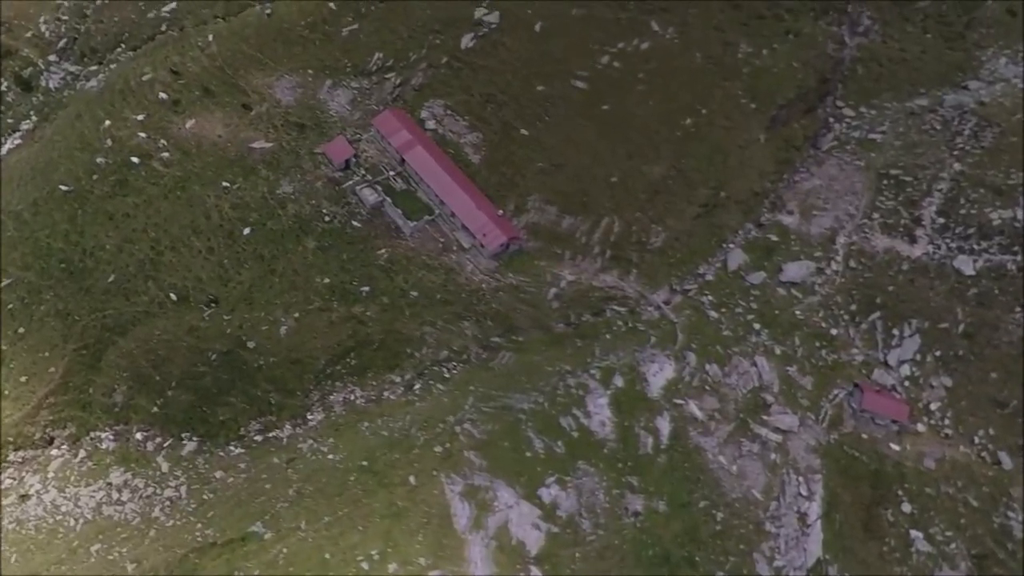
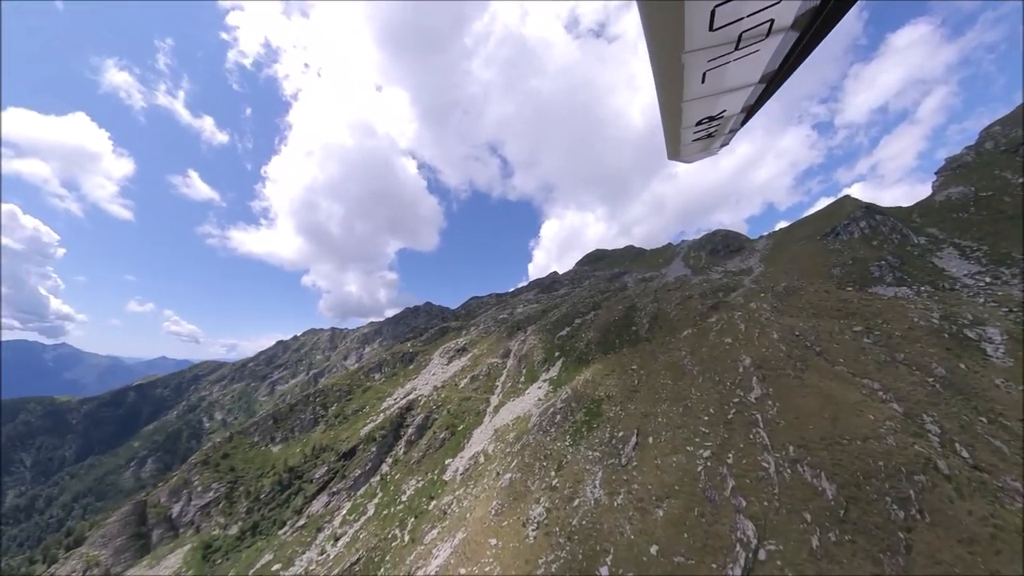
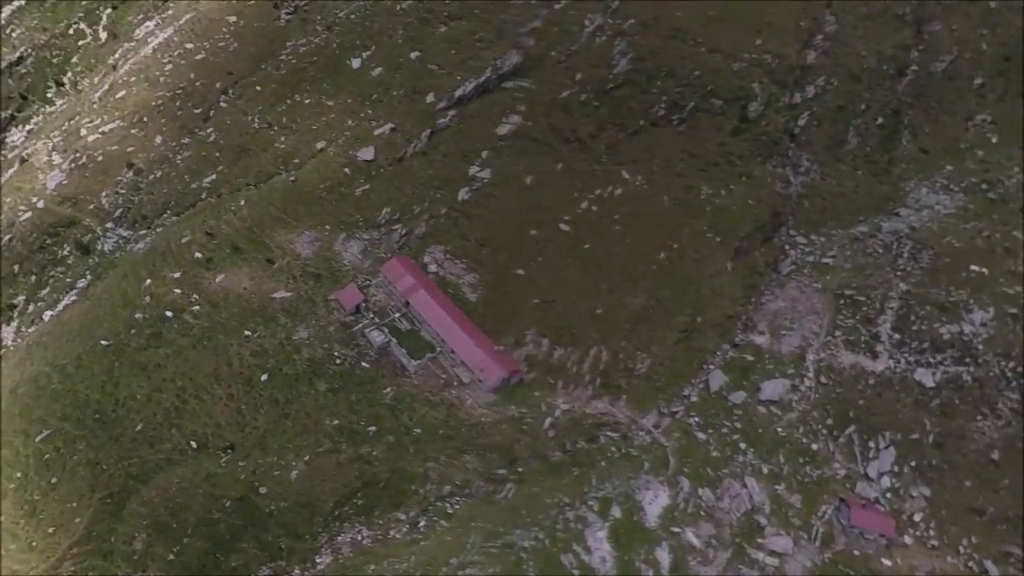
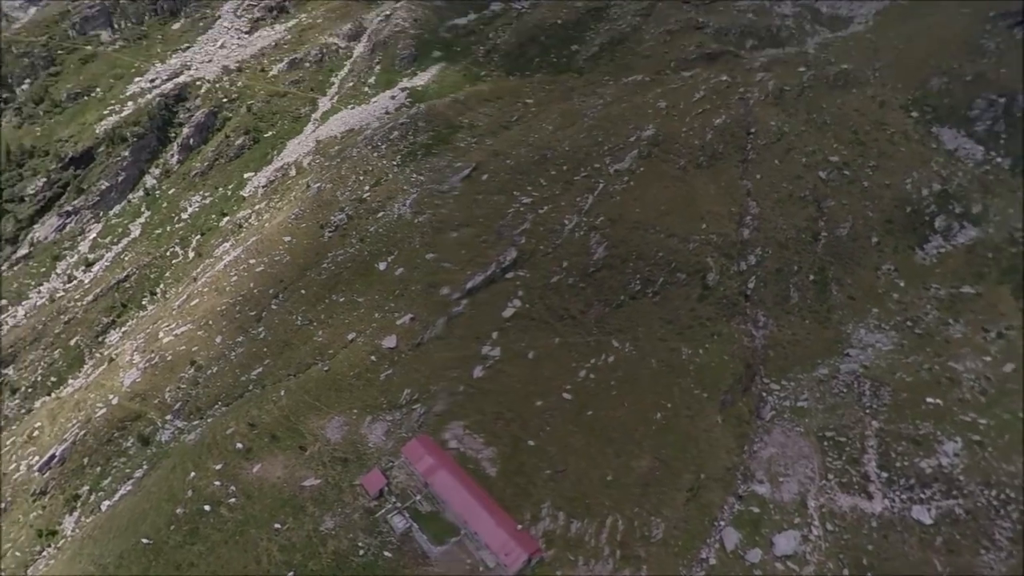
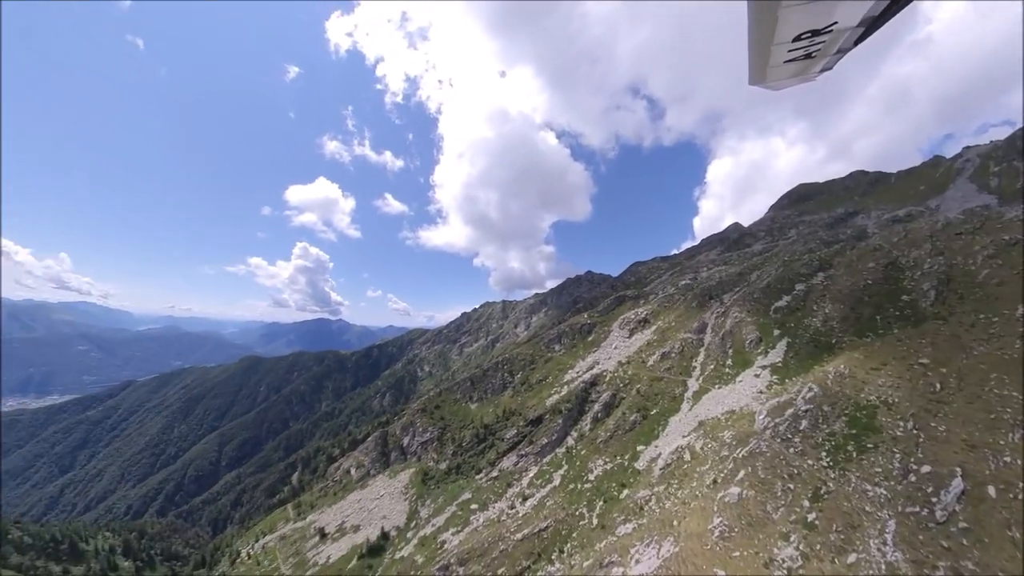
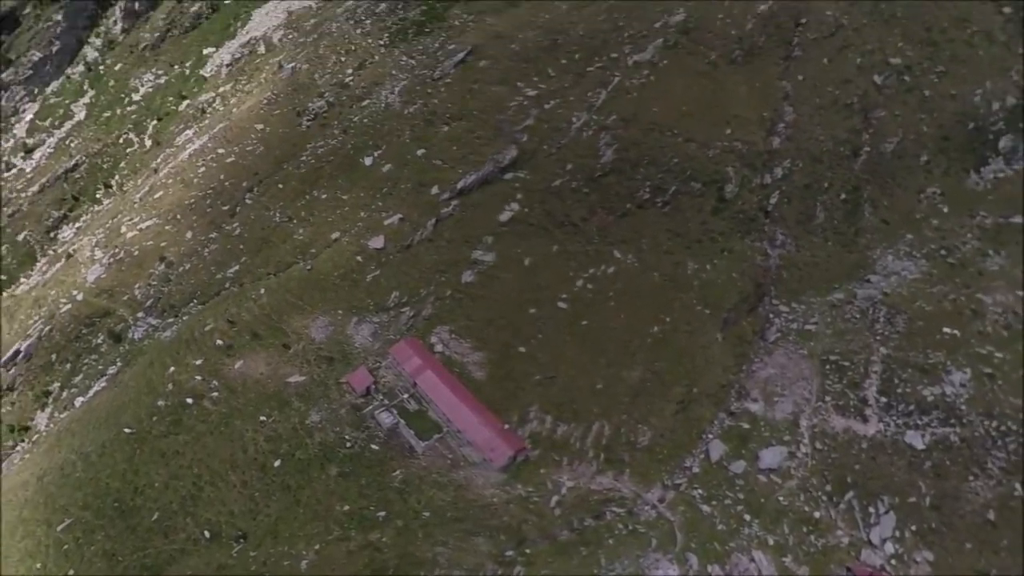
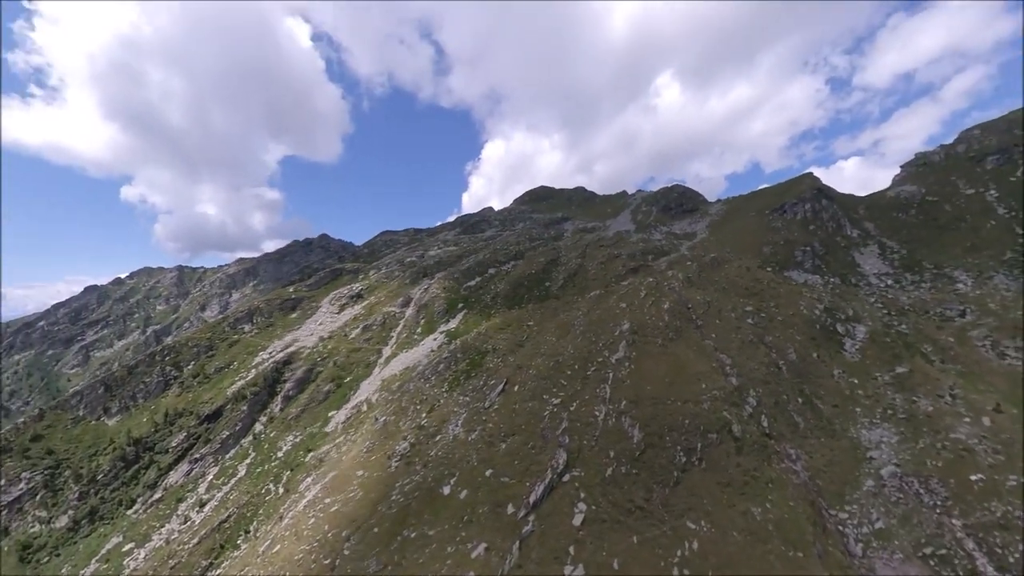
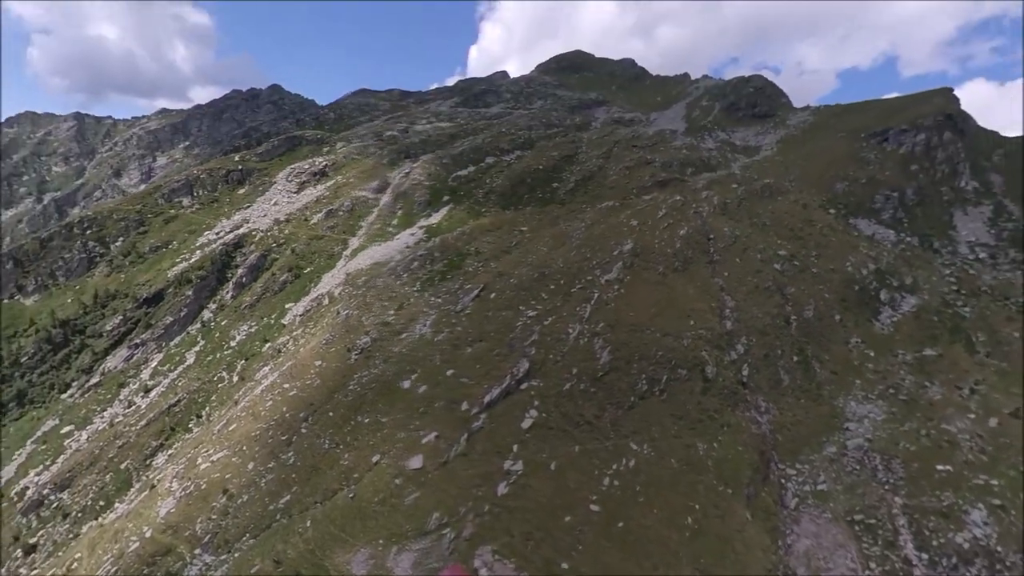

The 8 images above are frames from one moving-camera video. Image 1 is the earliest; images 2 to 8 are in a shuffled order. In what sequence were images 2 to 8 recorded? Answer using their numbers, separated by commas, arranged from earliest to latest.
3, 6, 4, 8, 7, 2, 5
